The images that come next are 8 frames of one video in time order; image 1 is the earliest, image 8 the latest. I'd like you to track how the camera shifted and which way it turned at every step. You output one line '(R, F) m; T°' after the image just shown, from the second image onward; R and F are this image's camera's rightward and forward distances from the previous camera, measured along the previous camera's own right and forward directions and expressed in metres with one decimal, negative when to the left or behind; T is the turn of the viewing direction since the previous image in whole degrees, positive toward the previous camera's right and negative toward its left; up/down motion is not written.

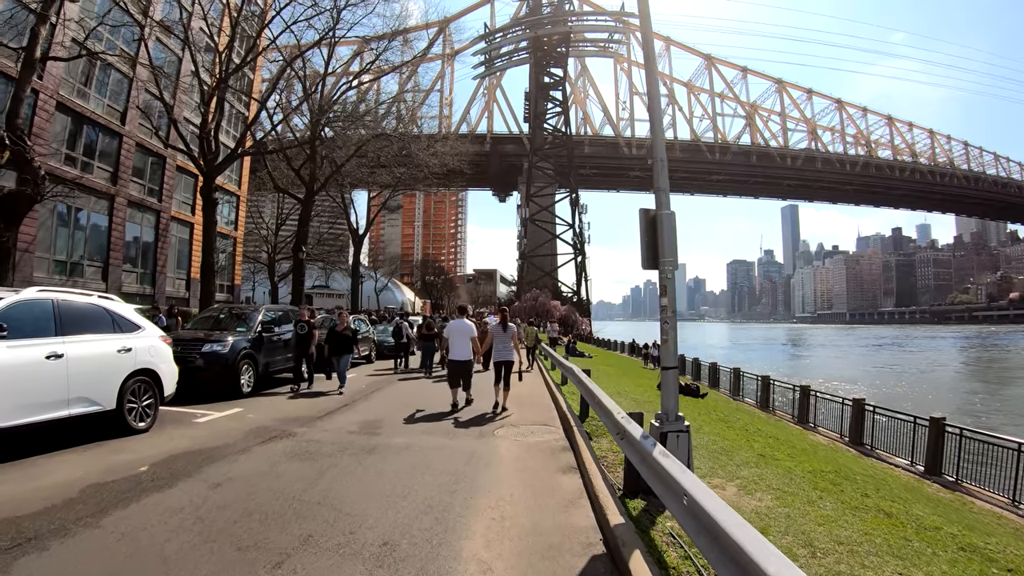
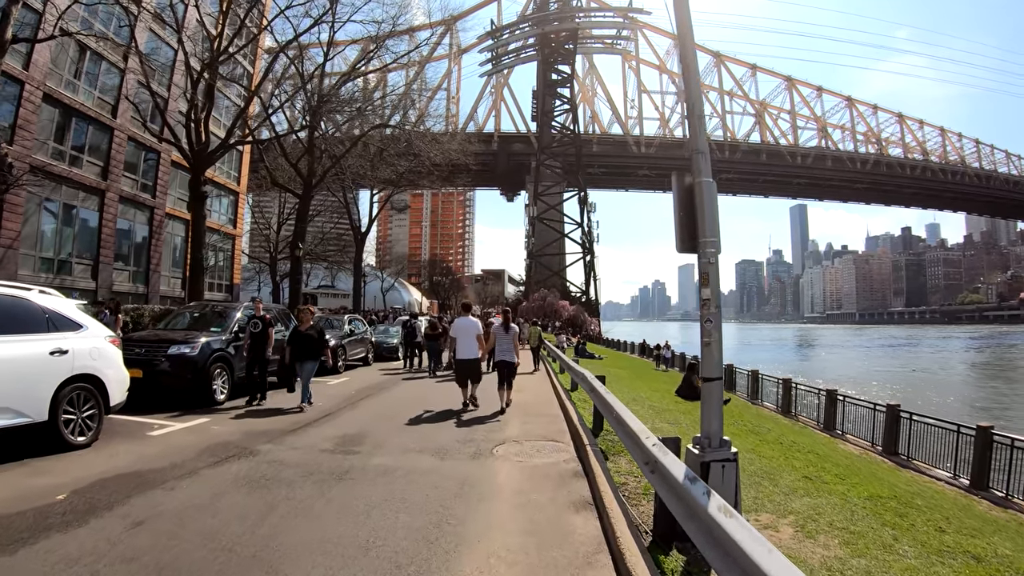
(+0.1, +1.0) m; -1°
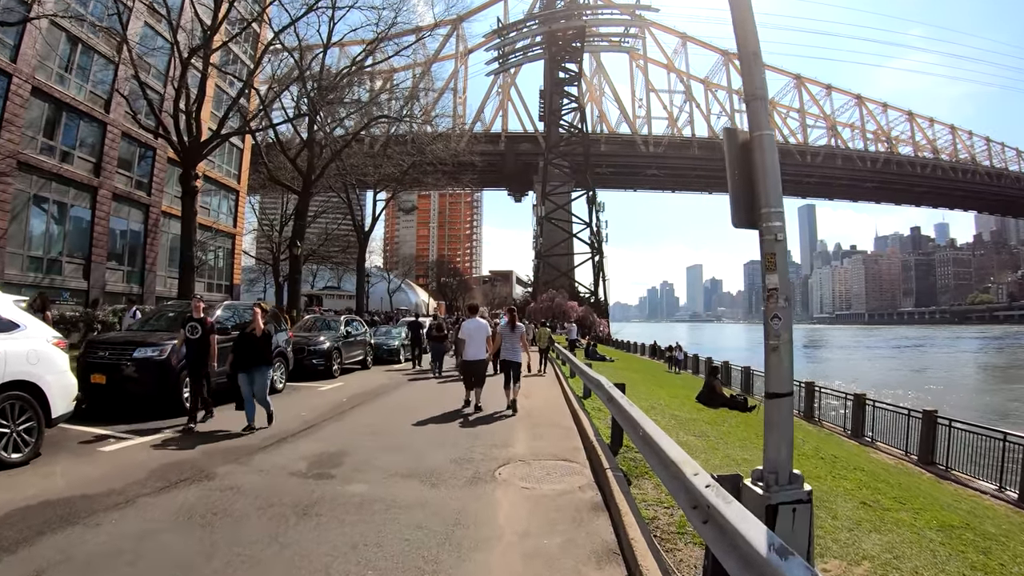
(0.0, +0.9) m; -1°
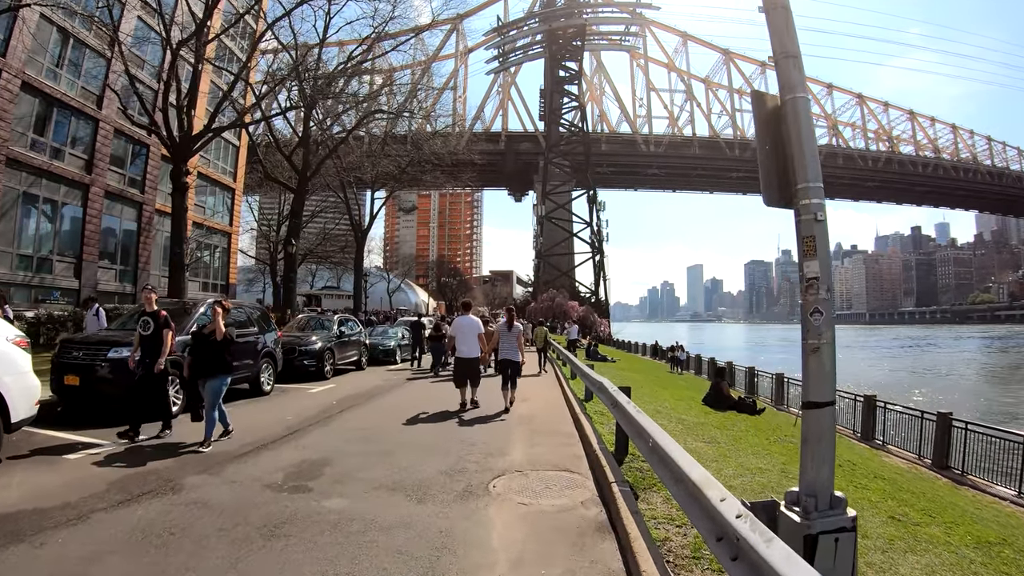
(0.0, +0.4) m; 0°
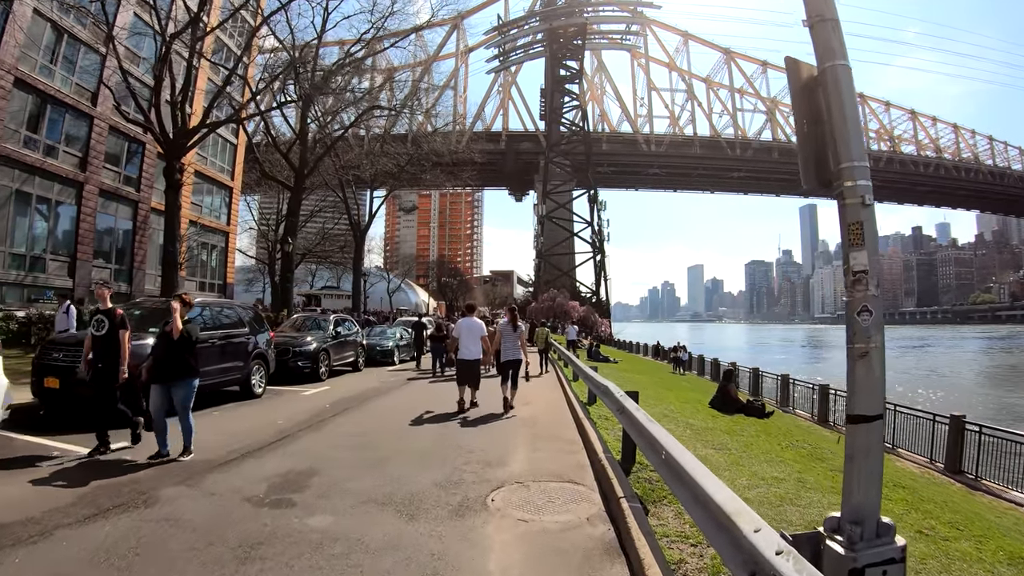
(0.0, +0.3) m; 0°
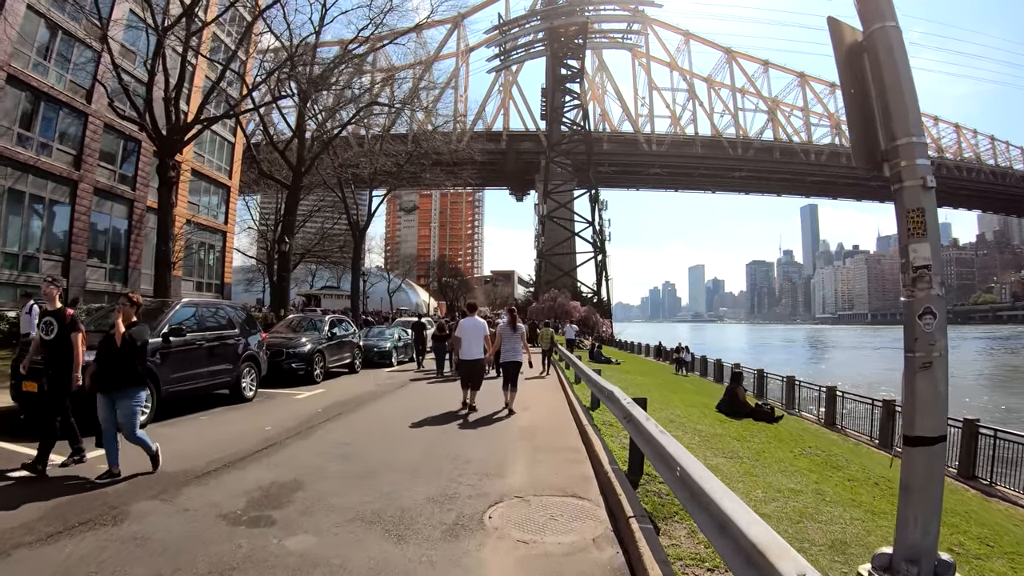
(0.0, +0.3) m; 0°
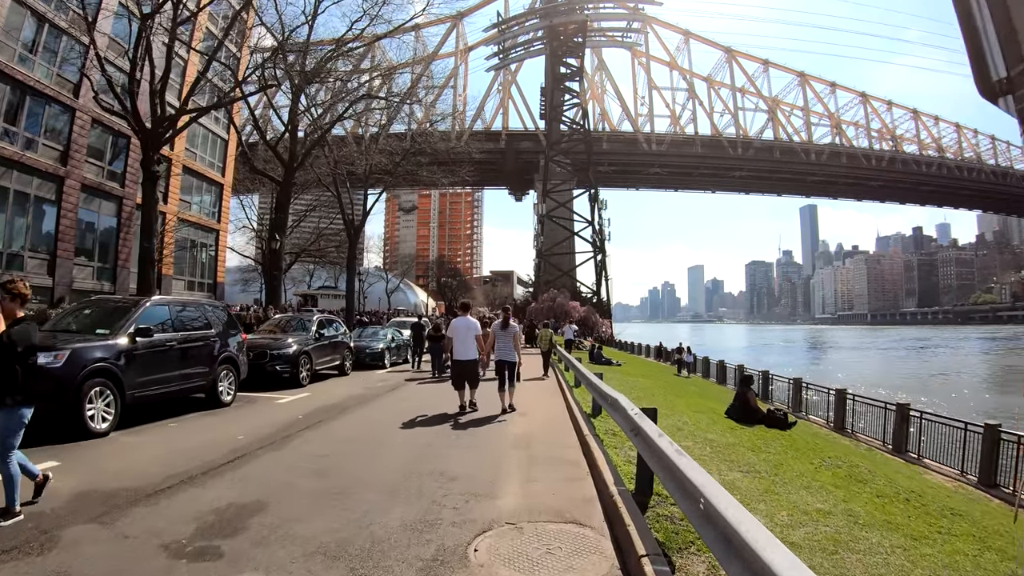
(+0.1, +0.6) m; 0°
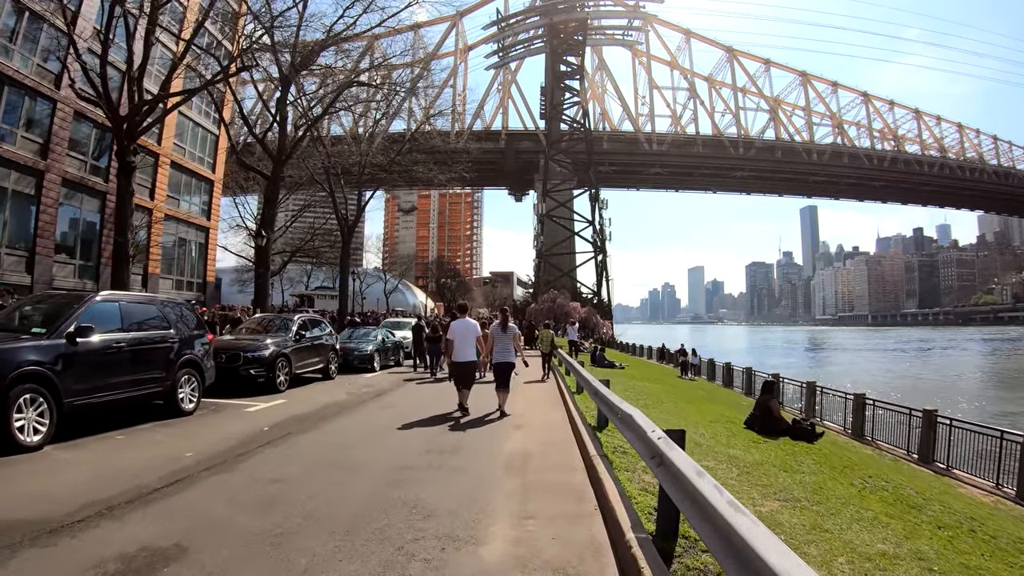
(+0.1, +0.9) m; 0°
